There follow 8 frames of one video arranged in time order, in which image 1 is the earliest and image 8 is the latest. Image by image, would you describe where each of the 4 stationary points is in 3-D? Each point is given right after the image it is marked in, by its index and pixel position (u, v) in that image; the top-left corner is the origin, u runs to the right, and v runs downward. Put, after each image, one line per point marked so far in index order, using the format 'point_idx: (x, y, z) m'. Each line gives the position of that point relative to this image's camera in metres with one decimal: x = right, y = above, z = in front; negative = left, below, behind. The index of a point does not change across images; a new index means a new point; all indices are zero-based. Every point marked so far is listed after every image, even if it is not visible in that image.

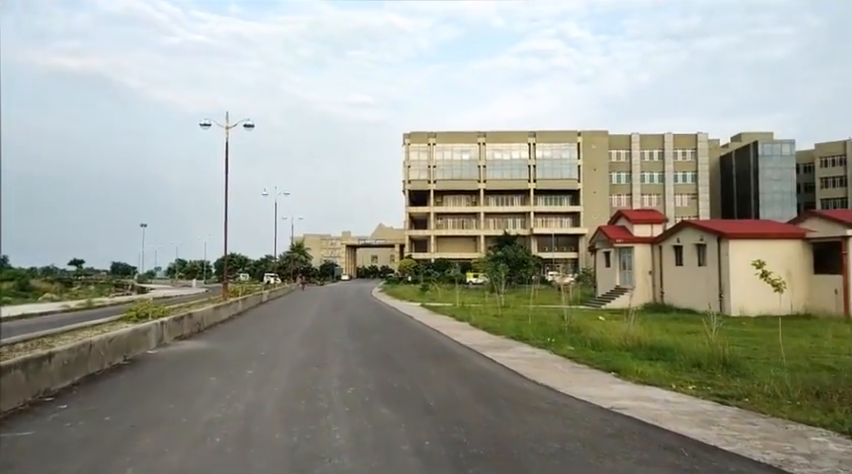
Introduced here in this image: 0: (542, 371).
0: (+2.2, -2.6, +13.0) m
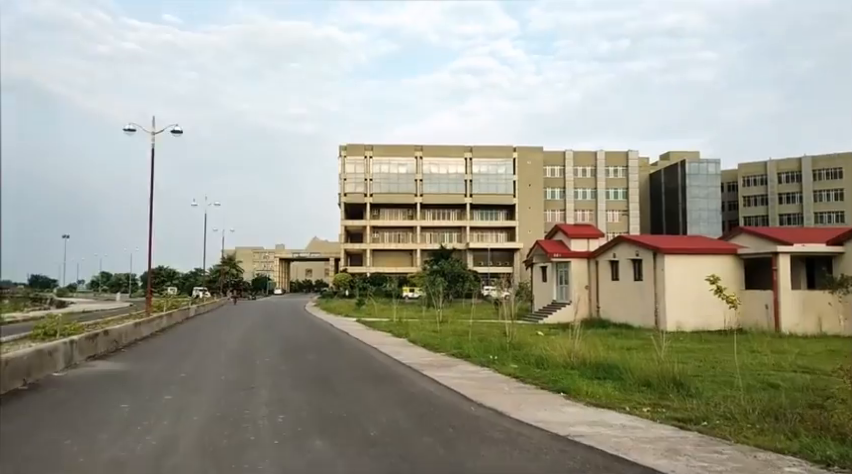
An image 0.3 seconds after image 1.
0: (+1.1, -2.8, +12.2) m
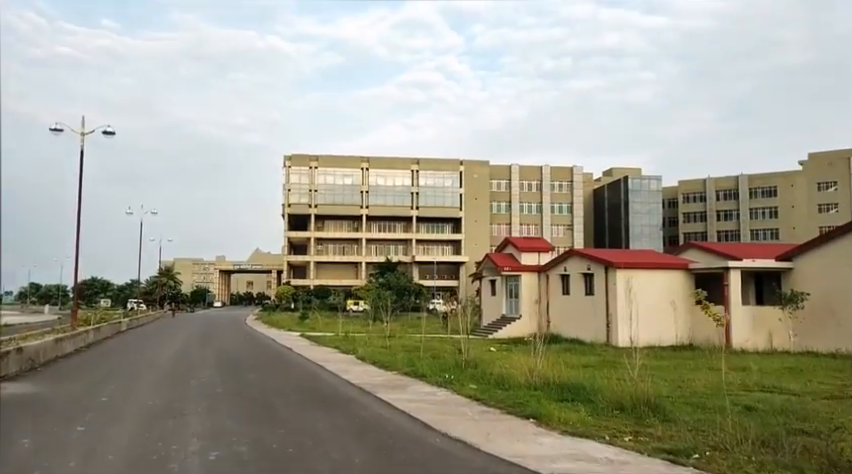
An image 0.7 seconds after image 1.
0: (+0.4, -3.0, +11.0) m
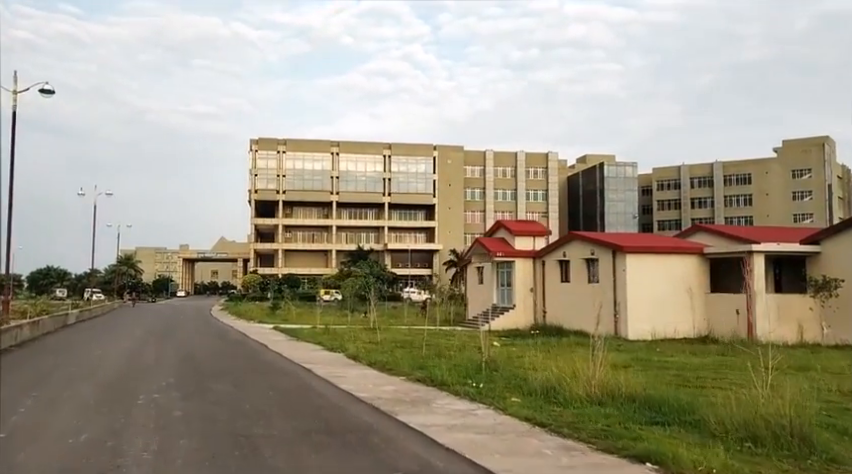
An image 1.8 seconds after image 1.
0: (+1.1, -2.5, +7.5) m
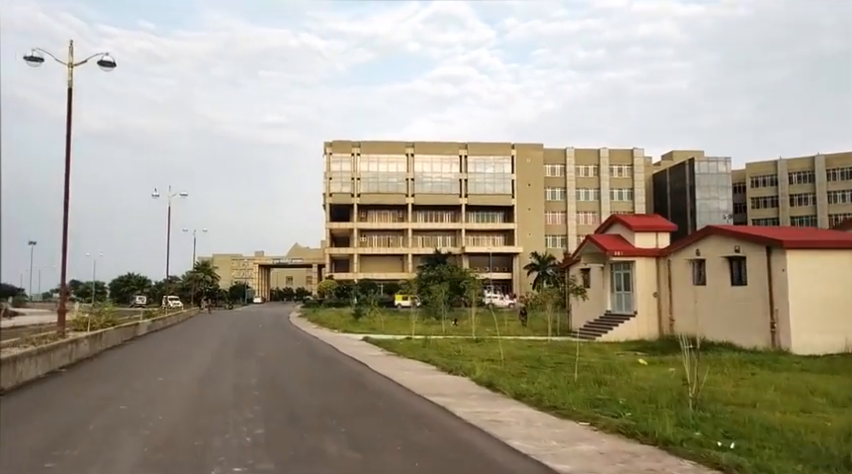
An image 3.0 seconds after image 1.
0: (+3.2, -2.1, +2.9) m
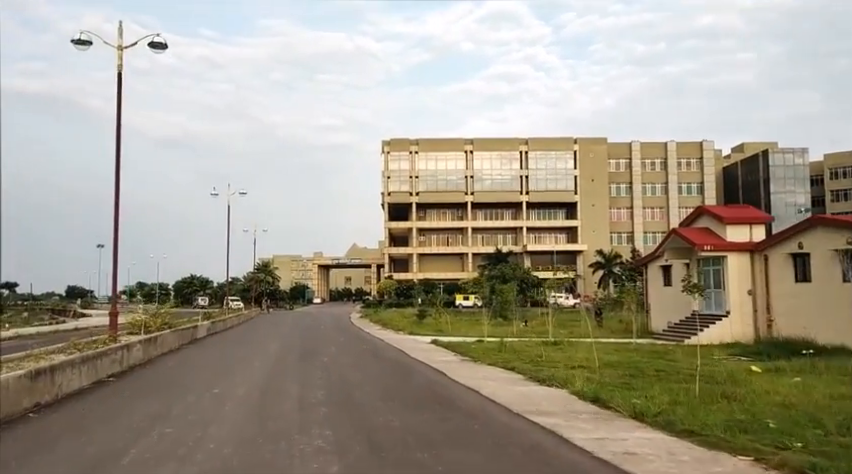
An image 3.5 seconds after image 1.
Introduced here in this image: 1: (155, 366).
0: (+3.9, -1.9, +0.6) m
1: (-6.3, -3.0, +15.2) m
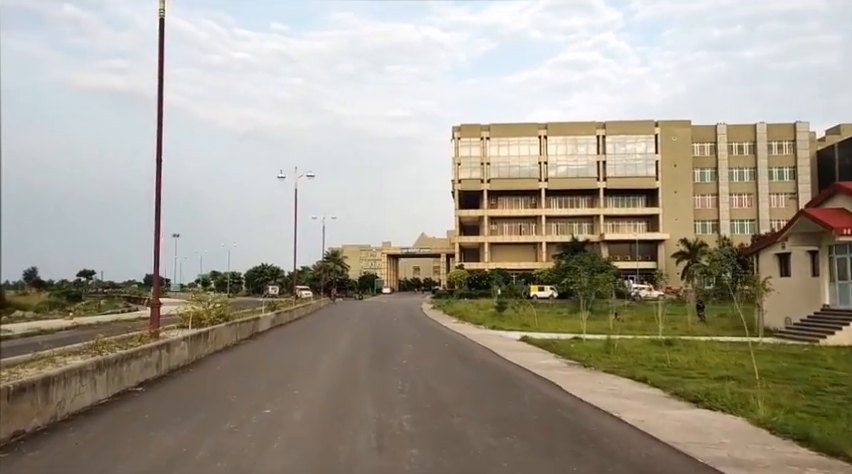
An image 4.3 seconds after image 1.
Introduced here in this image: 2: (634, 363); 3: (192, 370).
0: (+4.3, -1.6, -3.0) m
1: (-4.3, -2.5, +12.5) m
2: (+4.9, -3.0, +15.5) m
3: (-4.4, -2.5, +12.3) m
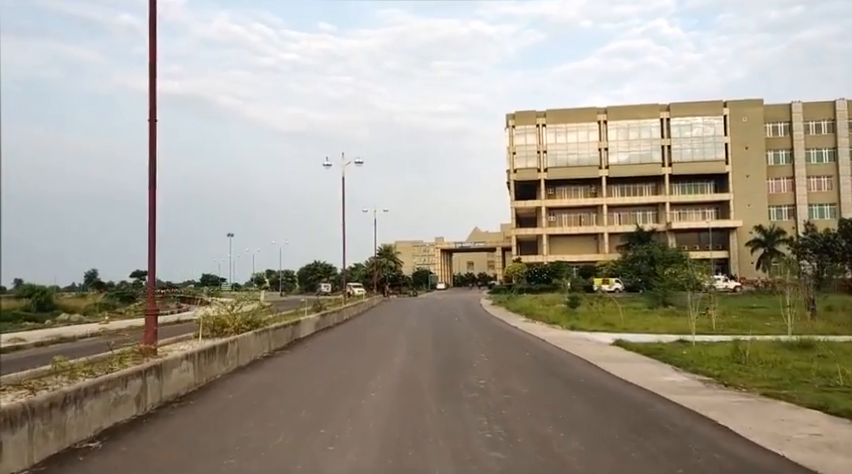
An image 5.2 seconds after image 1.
0: (+4.3, -1.3, -7.1) m
1: (-3.1, -2.2, +9.1) m
2: (+6.4, -2.5, +11.4) m
3: (-3.1, -2.2, +8.9) m
